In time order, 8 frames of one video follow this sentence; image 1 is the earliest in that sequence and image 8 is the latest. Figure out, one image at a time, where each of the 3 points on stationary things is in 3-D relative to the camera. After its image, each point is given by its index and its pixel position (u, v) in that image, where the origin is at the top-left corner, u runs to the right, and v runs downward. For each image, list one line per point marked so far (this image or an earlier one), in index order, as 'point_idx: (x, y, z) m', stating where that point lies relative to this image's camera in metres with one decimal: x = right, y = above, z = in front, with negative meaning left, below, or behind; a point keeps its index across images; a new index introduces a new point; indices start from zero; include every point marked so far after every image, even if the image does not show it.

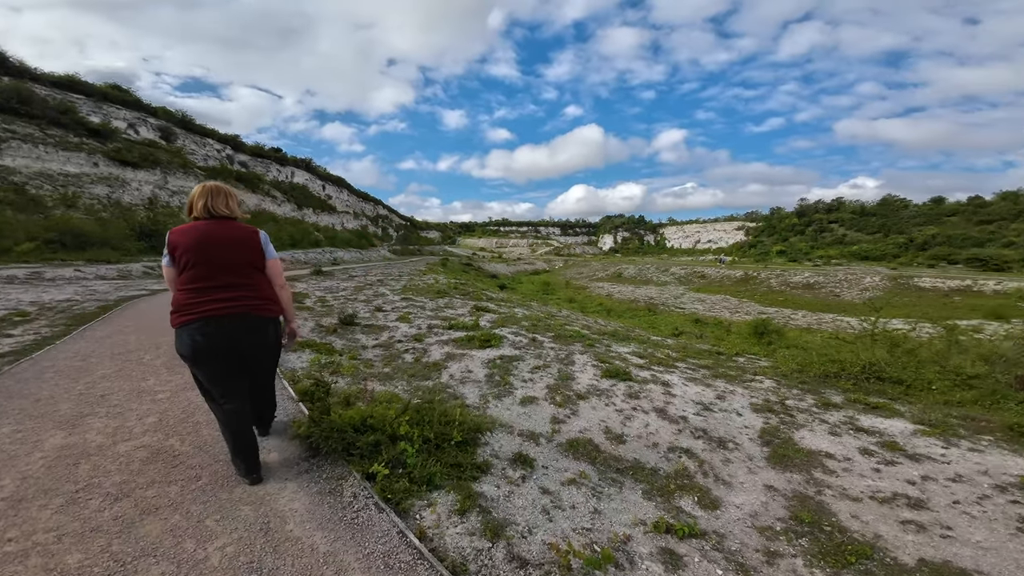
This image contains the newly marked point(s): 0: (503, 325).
0: (-0.7, -2.3, +19.8) m
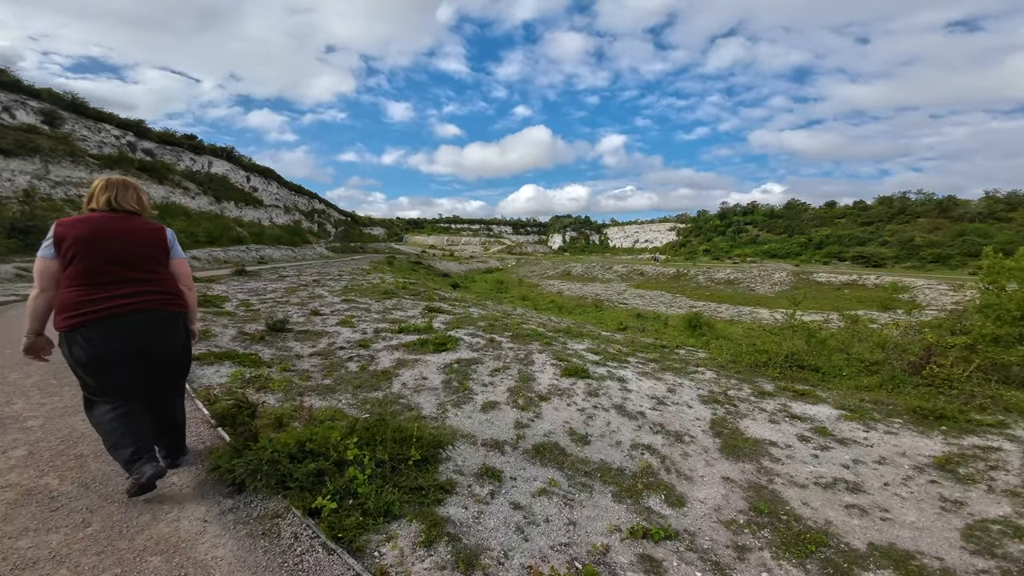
0: (-3.4, -2.3, +19.2) m
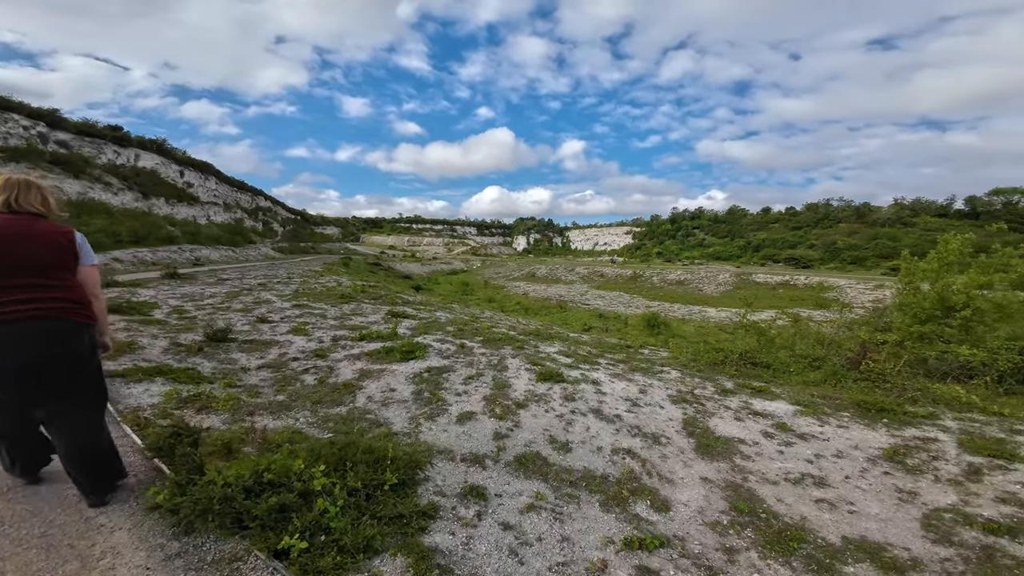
0: (-5.1, -2.5, +18.5) m
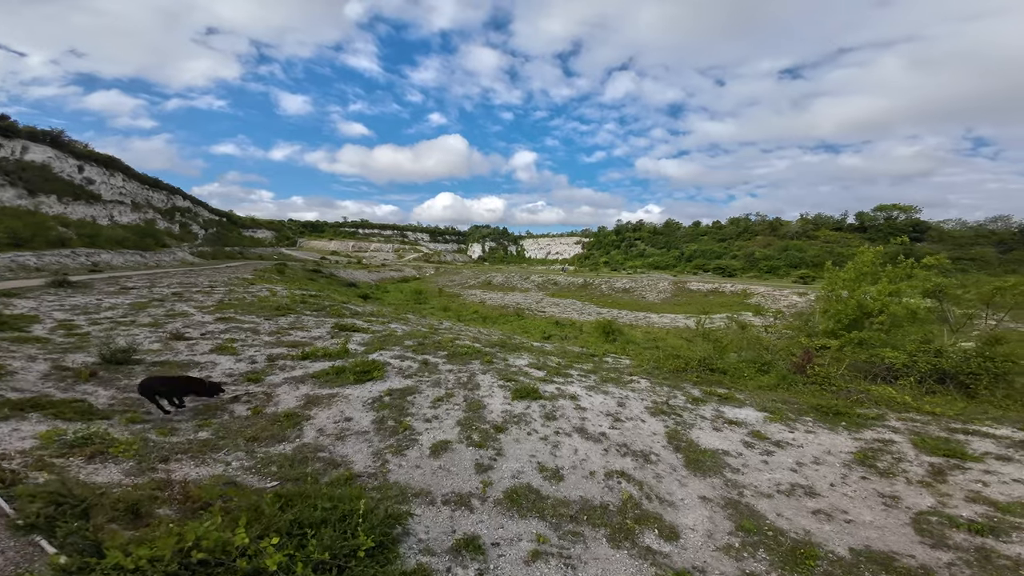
0: (-7.0, -3.1, +16.9) m
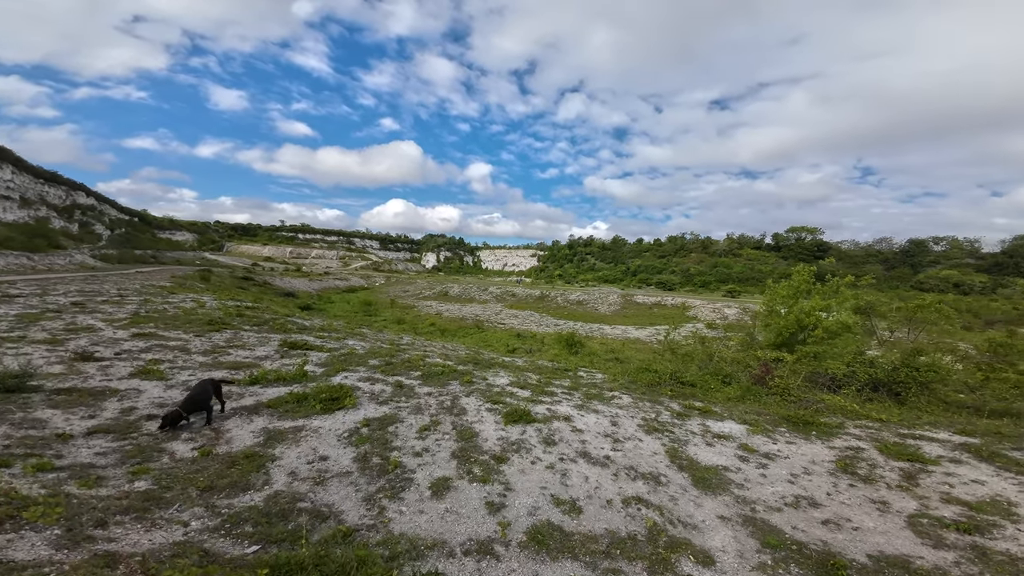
0: (-8.1, -3.8, +15.4) m
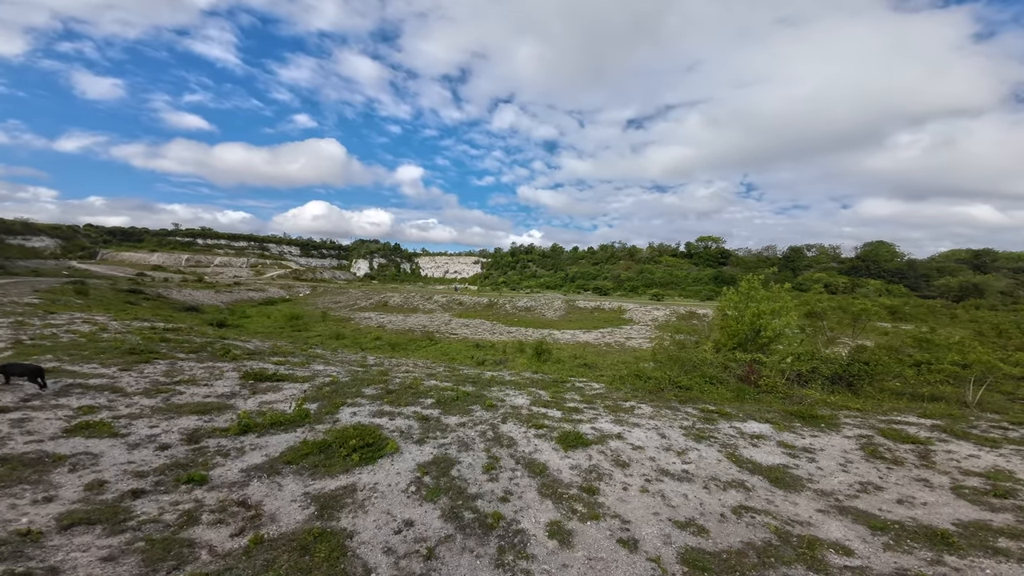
0: (-7.2, -4.6, +13.6) m
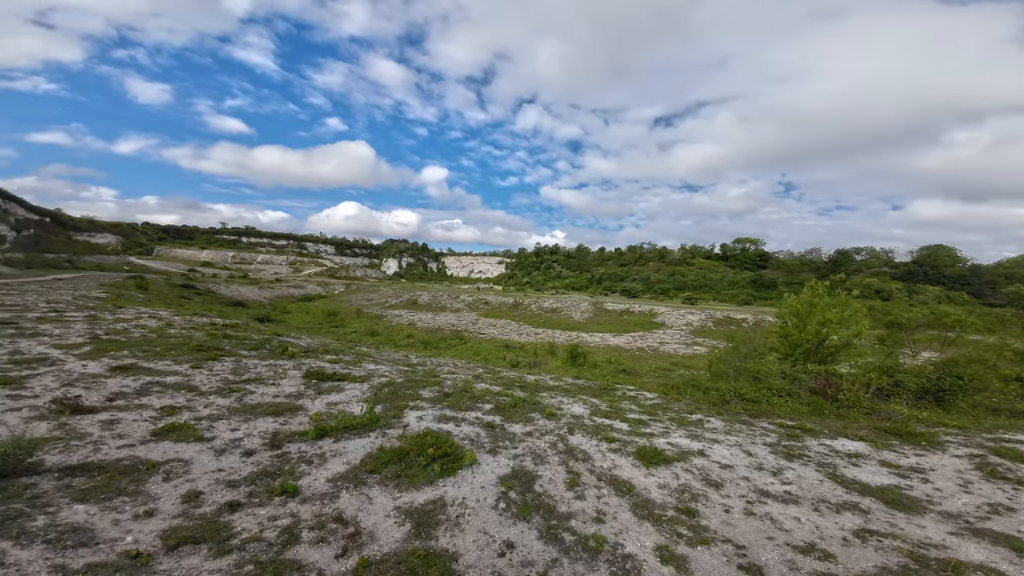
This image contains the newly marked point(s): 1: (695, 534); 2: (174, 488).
0: (-4.5, -4.7, +14.1) m
1: (+3.9, -4.9, +7.1) m
2: (-7.8, -4.4, +8.4) m
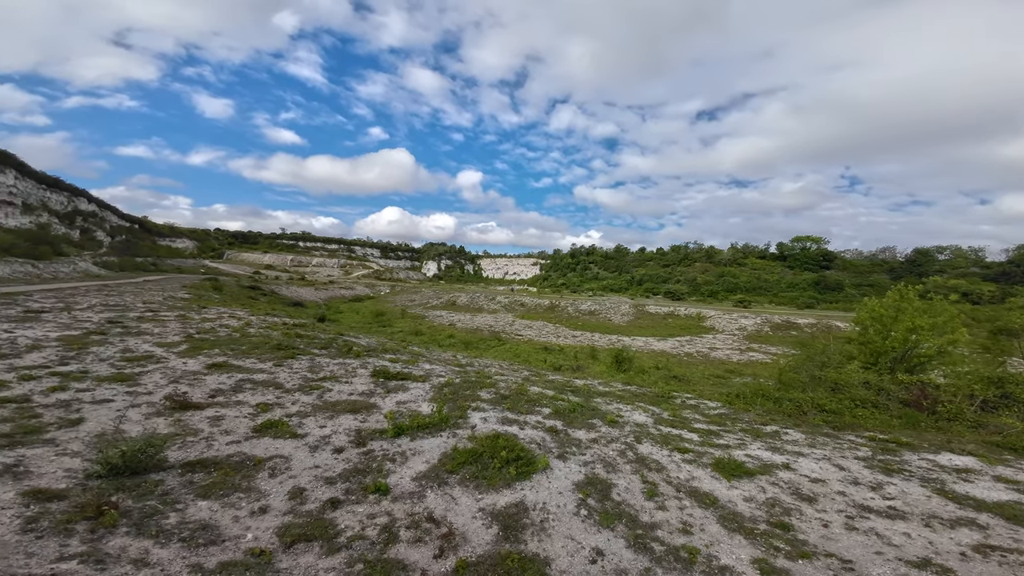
0: (-1.8, -4.8, +14.7) m
1: (+5.8, -5.1, +6.9) m
2: (-5.7, -4.6, +9.3) m
